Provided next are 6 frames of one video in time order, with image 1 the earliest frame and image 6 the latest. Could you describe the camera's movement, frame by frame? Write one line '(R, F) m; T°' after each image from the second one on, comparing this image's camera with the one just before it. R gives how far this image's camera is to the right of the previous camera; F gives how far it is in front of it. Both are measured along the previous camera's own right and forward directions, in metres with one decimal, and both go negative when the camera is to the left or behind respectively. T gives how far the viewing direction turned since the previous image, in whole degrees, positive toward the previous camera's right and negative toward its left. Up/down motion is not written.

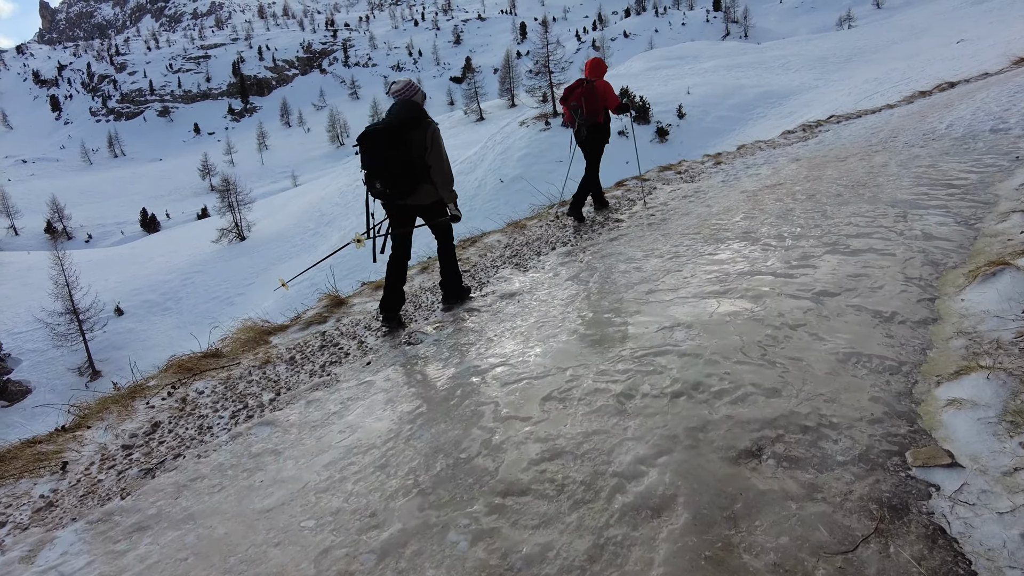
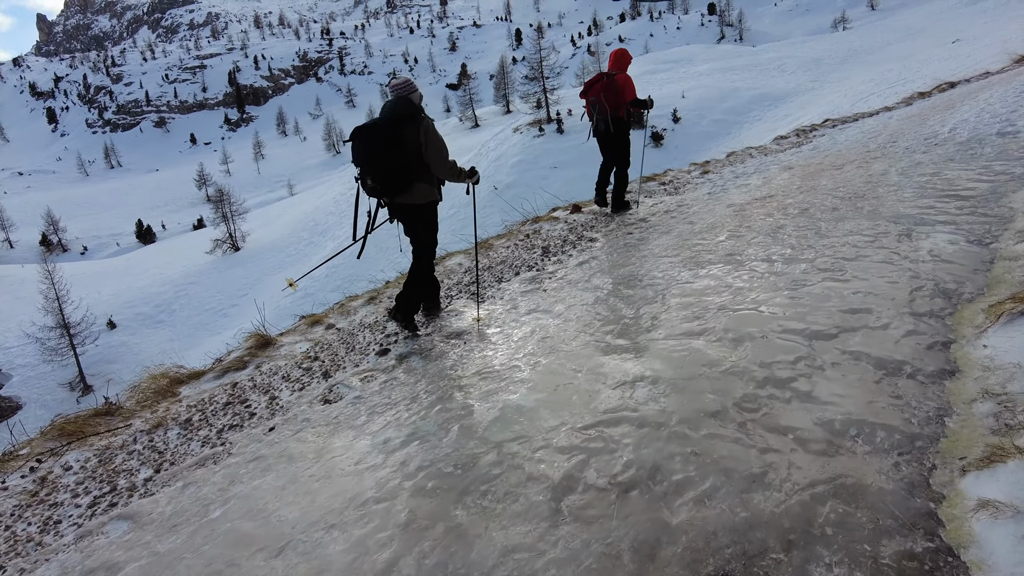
(+0.4, +0.6) m; 0°
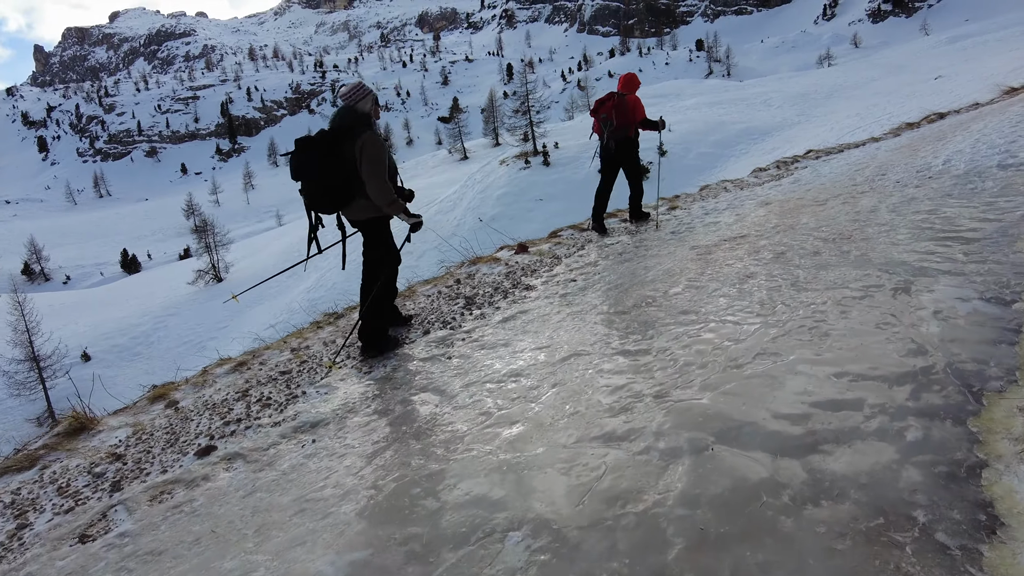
(+0.6, +1.0) m; +1°
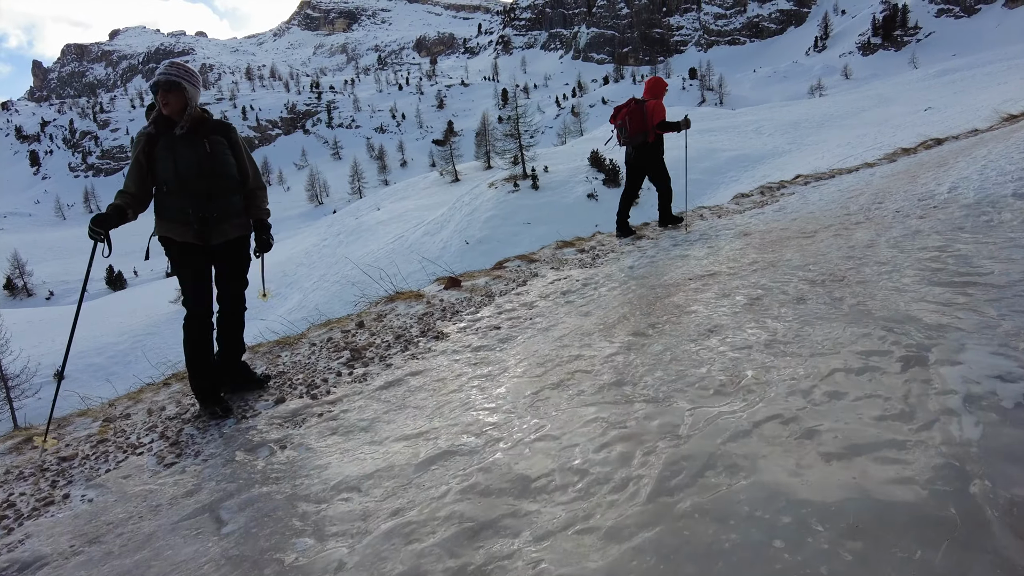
(+0.6, +1.1) m; +1°
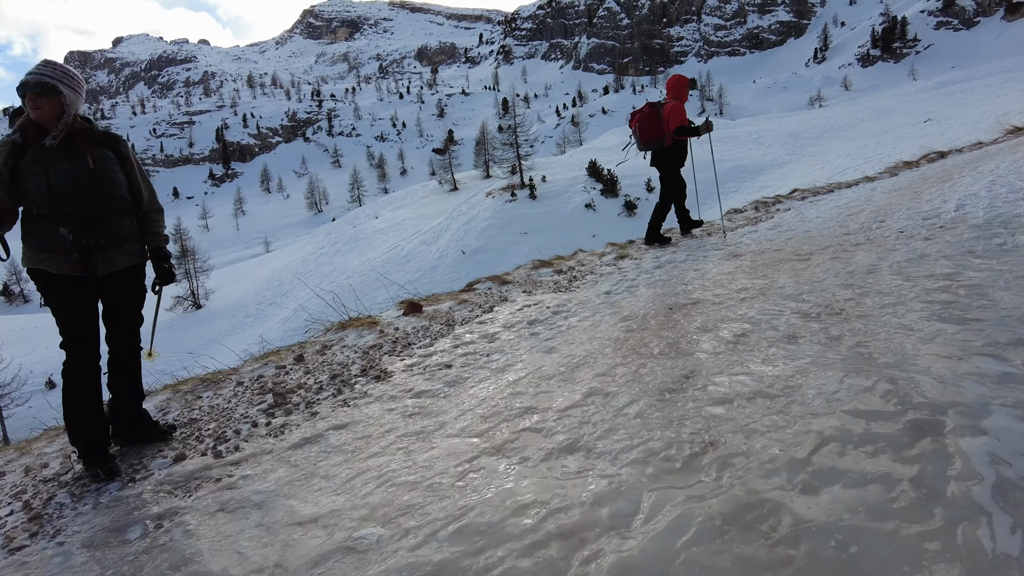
(+0.3, +0.5) m; 0°
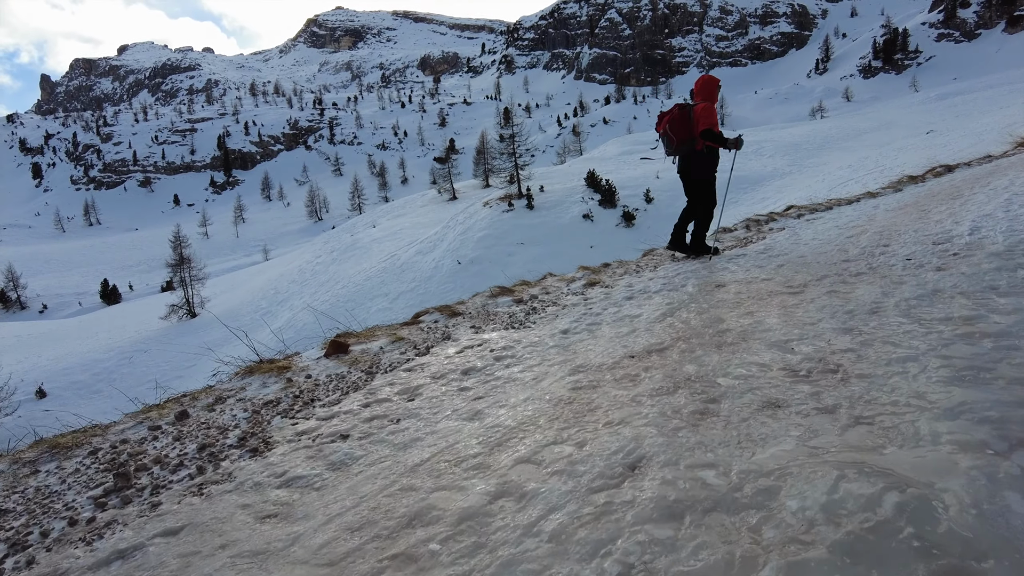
(+0.4, +0.7) m; 0°
